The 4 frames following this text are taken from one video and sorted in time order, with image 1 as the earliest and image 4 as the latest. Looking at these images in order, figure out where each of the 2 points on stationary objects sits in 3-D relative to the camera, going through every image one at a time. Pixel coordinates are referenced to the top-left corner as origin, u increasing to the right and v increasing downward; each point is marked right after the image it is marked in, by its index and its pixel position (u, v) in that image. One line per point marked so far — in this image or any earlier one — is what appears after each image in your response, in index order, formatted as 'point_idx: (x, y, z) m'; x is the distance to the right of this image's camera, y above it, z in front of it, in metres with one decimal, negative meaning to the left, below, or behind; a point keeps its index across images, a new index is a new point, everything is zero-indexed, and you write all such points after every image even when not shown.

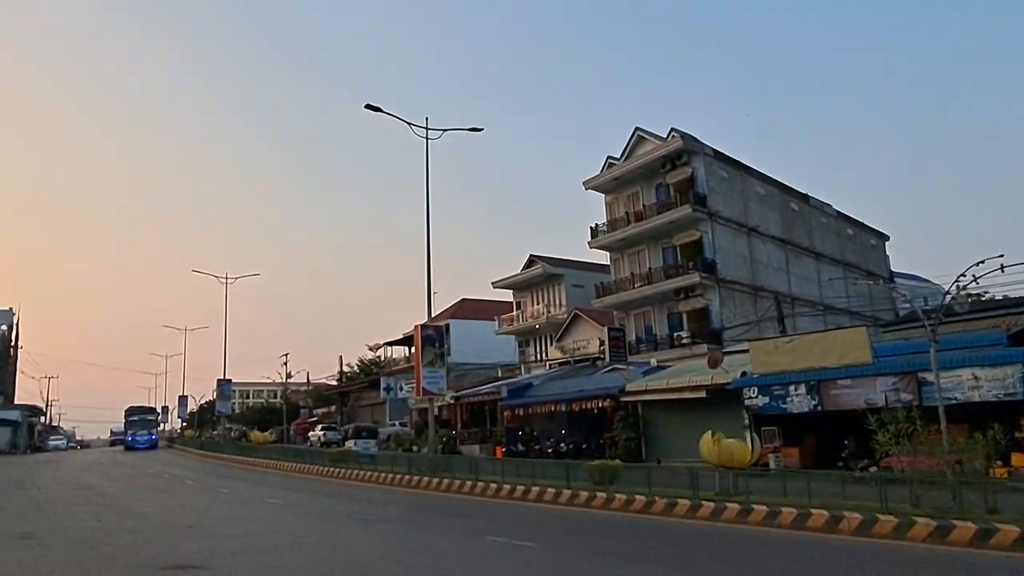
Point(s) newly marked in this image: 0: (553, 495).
0: (+0.9, -4.5, +16.2) m
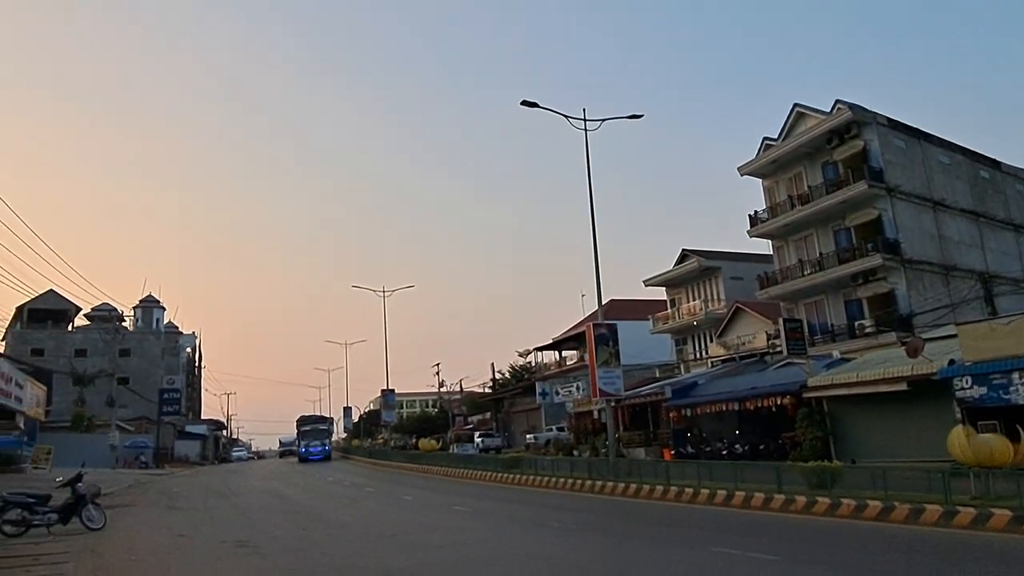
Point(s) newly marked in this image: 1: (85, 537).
0: (+5.0, -4.2, +14.7) m
1: (-7.3, -4.2, +12.6) m
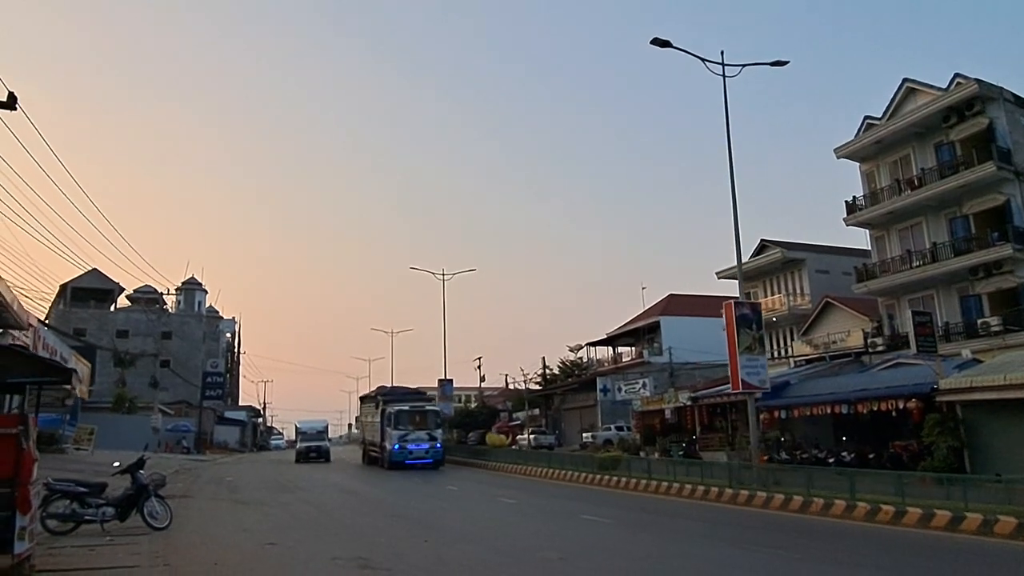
0: (+7.5, -3.7, +11.5) m
1: (-4.8, -3.4, +9.9) m
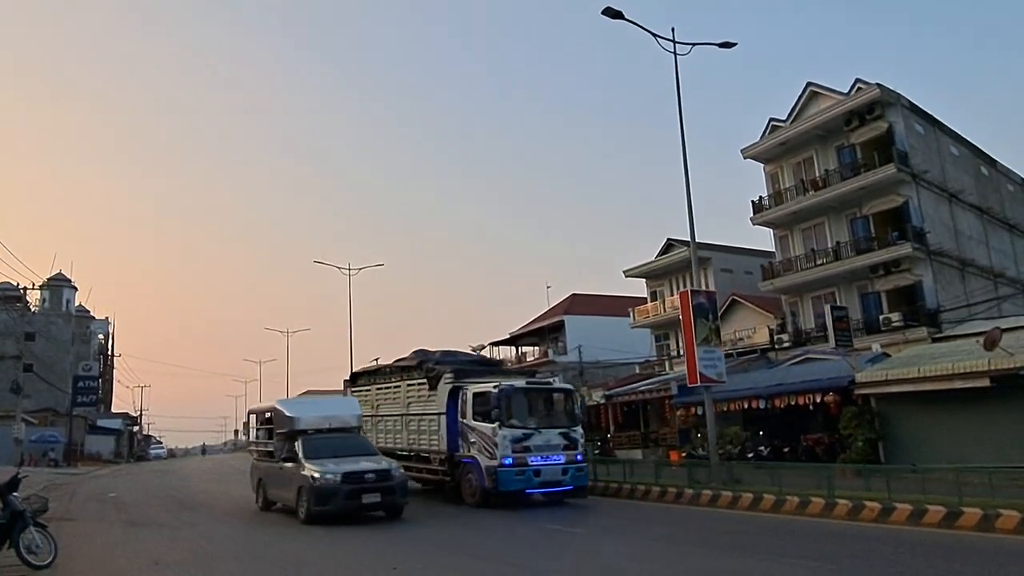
0: (+6.9, -3.5, +11.1) m
1: (-5.0, -3.1, +7.8) m
